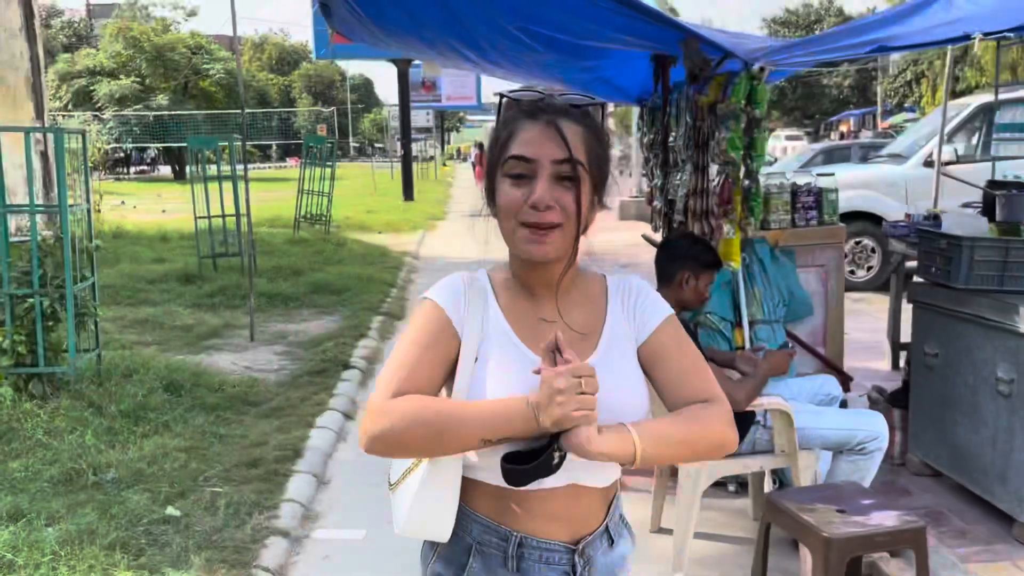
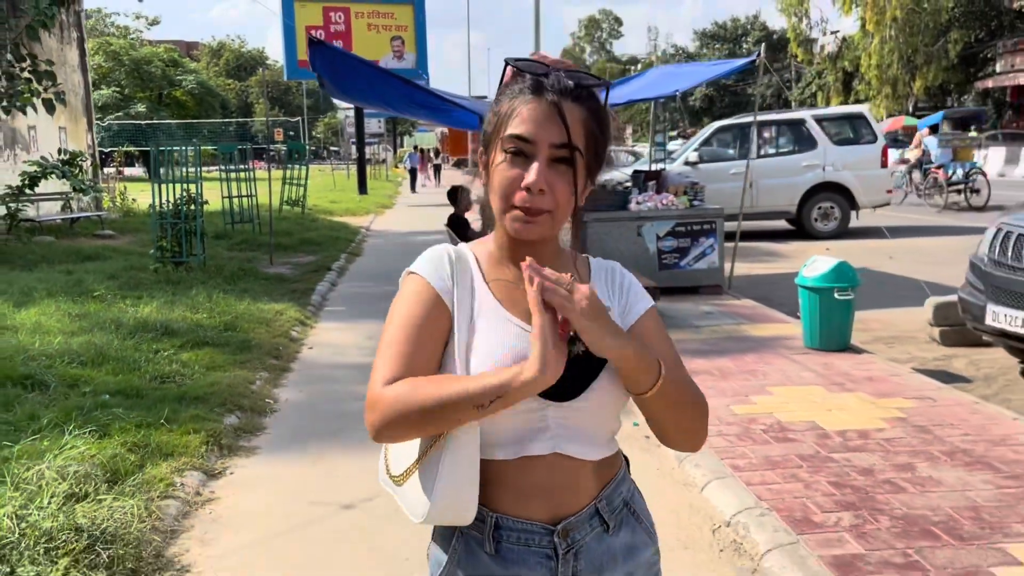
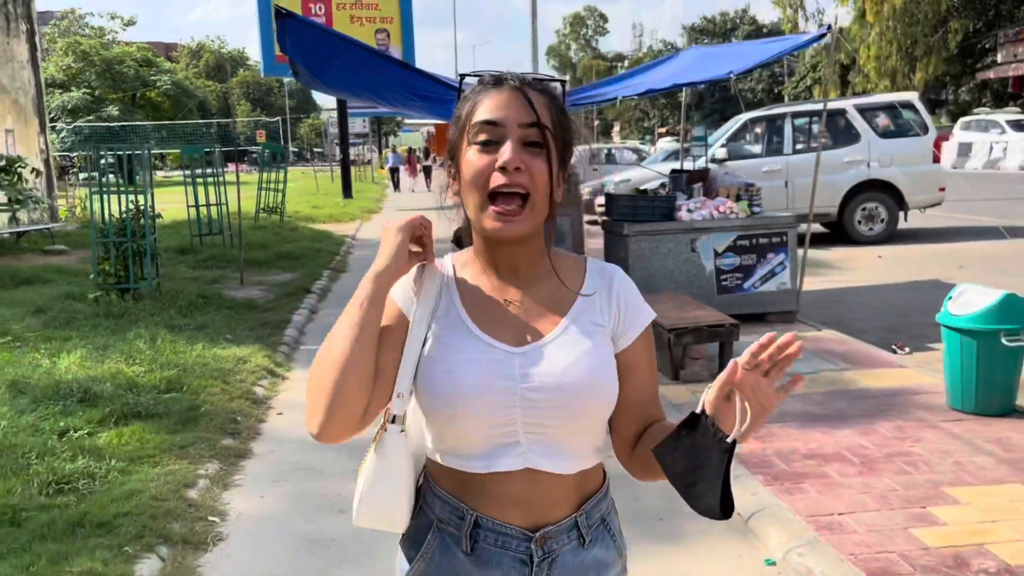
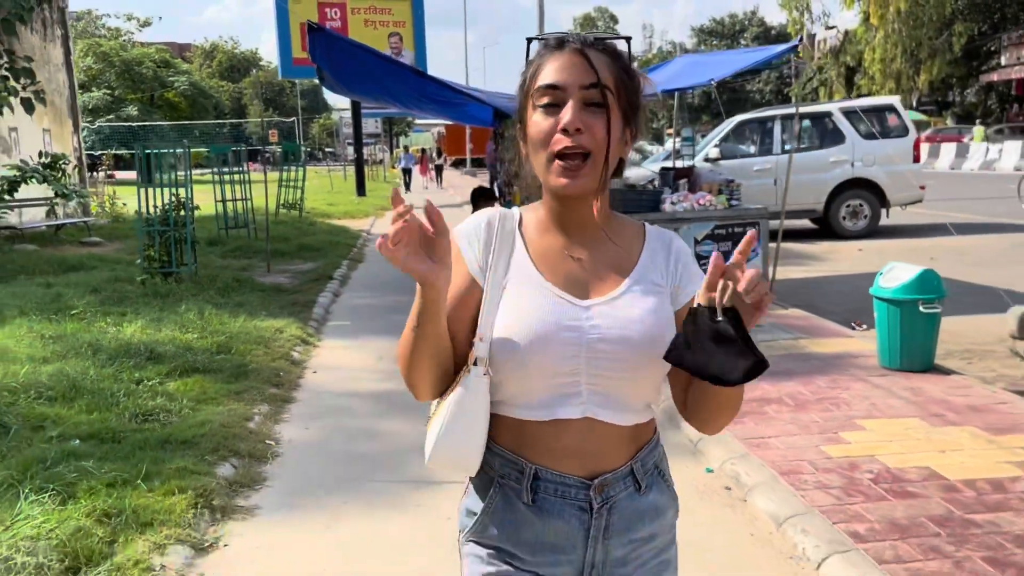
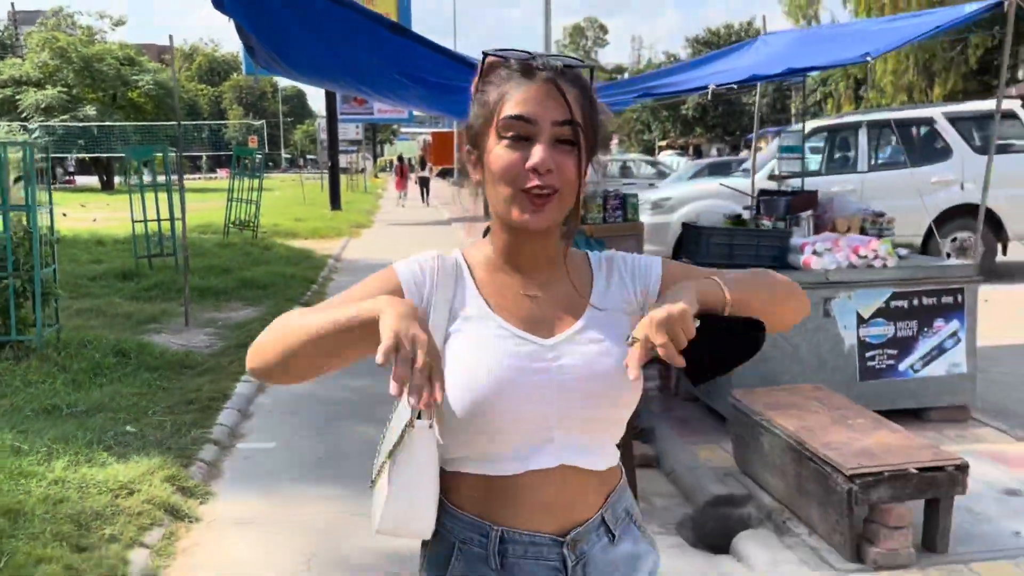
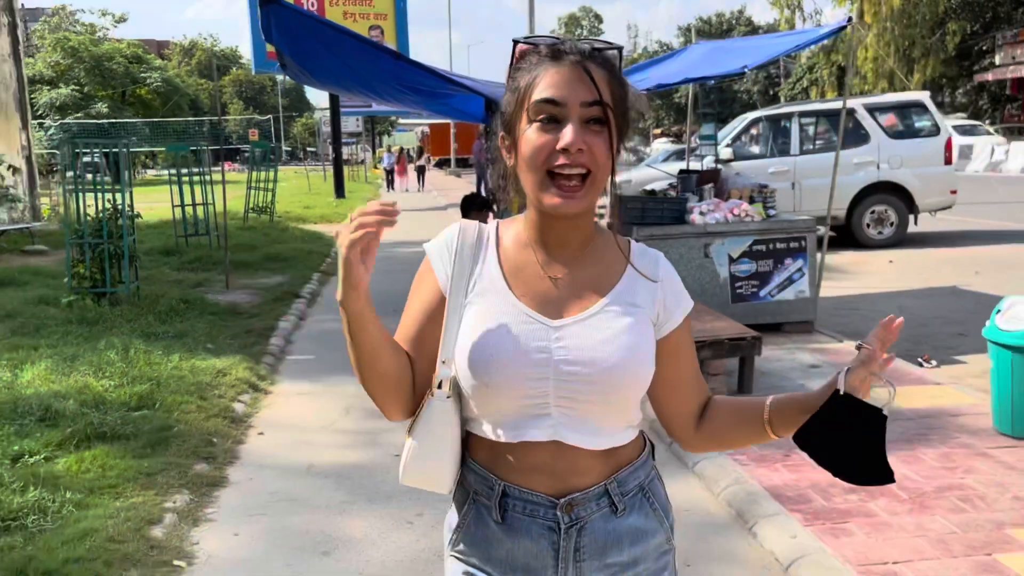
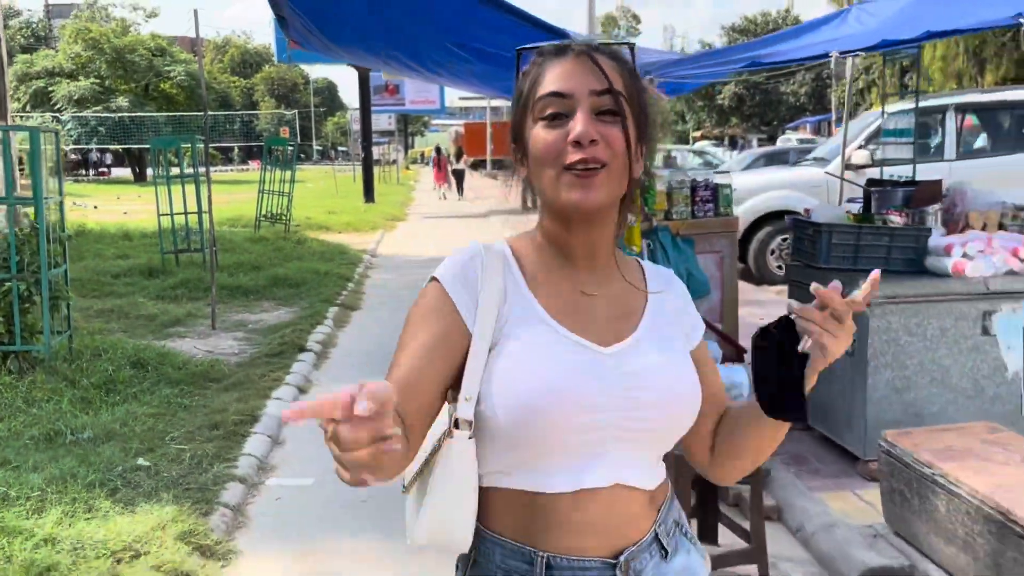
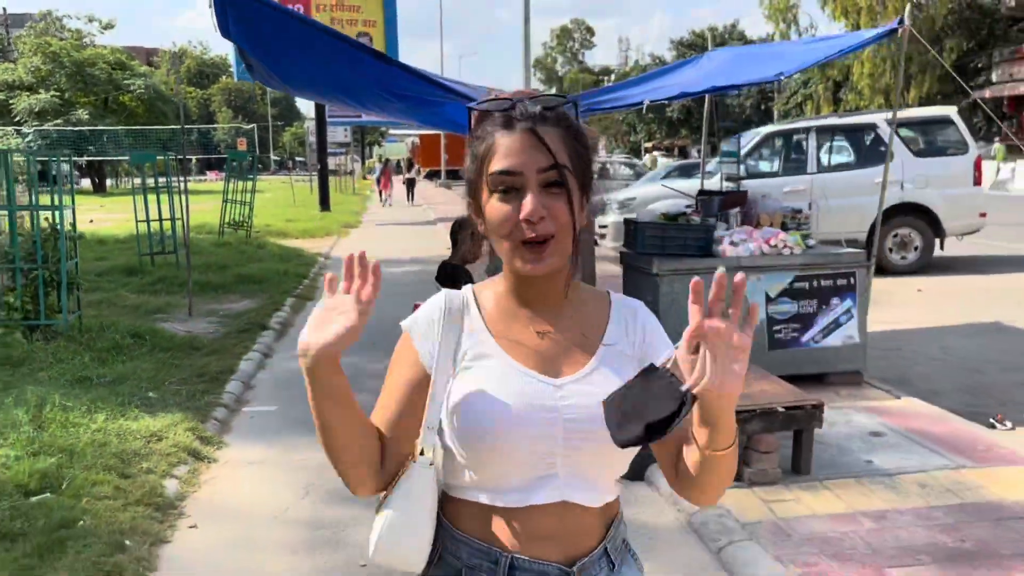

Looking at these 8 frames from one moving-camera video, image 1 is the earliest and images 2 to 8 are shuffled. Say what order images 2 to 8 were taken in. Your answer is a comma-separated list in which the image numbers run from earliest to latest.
7, 5, 8, 6, 3, 4, 2
